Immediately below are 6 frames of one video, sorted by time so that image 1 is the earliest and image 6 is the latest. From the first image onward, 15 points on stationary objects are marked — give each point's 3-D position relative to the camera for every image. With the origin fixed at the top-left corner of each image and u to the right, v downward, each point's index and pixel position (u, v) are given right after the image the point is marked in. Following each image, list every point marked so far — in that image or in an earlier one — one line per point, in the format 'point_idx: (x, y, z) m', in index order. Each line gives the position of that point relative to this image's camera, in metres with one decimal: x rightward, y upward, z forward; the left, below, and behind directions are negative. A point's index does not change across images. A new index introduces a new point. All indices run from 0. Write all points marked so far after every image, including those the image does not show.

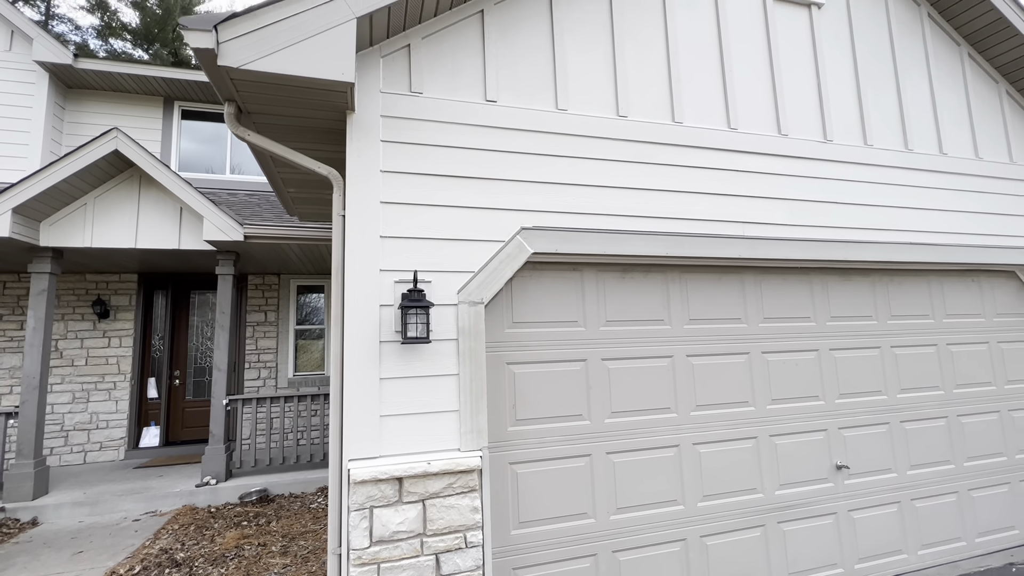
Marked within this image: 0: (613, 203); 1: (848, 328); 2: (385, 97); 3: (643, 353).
0: (+0.6, +0.5, +2.9) m
1: (+2.4, -0.3, +3.5) m
2: (-0.7, +1.0, +2.6) m
3: (+0.8, -0.4, +3.0) m
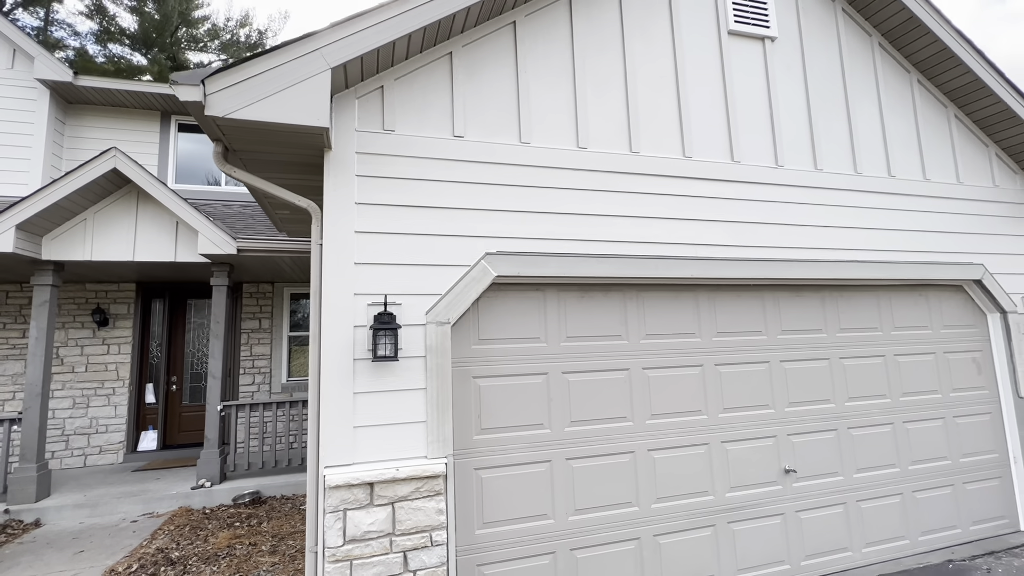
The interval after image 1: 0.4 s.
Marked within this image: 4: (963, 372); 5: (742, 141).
0: (+0.4, +0.4, +3.2) m
1: (+2.2, -0.4, +3.8) m
2: (-0.9, +0.9, +2.9) m
3: (+0.6, -0.5, +3.3) m
4: (+3.9, -0.7, +4.3) m
5: (+1.8, +1.1, +3.7) m
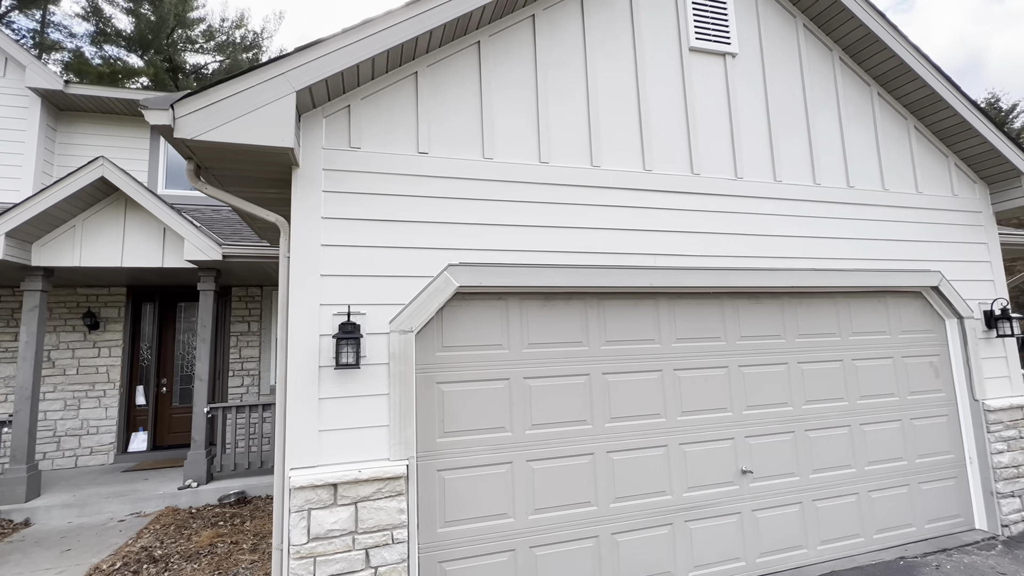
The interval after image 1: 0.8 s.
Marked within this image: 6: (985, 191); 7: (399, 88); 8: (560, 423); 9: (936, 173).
0: (+0.1, +0.3, +3.3) m
1: (+2.0, -0.5, +3.9) m
2: (-1.1, +0.8, +3.0) m
3: (+0.3, -0.6, +3.4) m
4: (+3.7, -0.8, +4.4) m
5: (+1.5, +1.1, +3.9) m
6: (+4.7, +1.0, +4.8) m
7: (-0.7, +1.3, +3.2) m
8: (+0.3, -0.9, +3.3) m
9: (+4.1, +1.1, +4.7) m
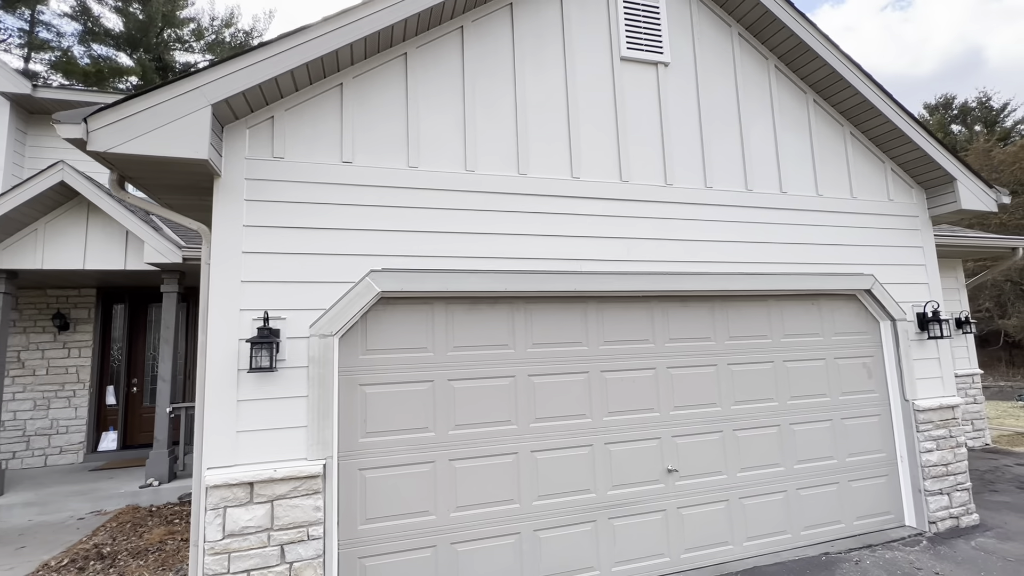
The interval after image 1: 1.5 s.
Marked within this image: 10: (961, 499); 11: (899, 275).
0: (-0.4, +0.3, +3.4) m
1: (+1.4, -0.5, +4.0) m
2: (-1.7, +0.8, +3.1) m
3: (-0.2, -0.6, +3.5) m
4: (+3.2, -0.8, +4.5) m
5: (+1.0, +1.0, +4.0) m
6: (+4.2, +0.9, +4.9) m
7: (-1.3, +1.3, +3.3) m
8: (-0.2, -1.0, +3.5) m
9: (+3.5, +1.1, +4.8) m
10: (+4.1, -2.0, +4.5) m
11: (+3.7, +0.1, +4.7) m
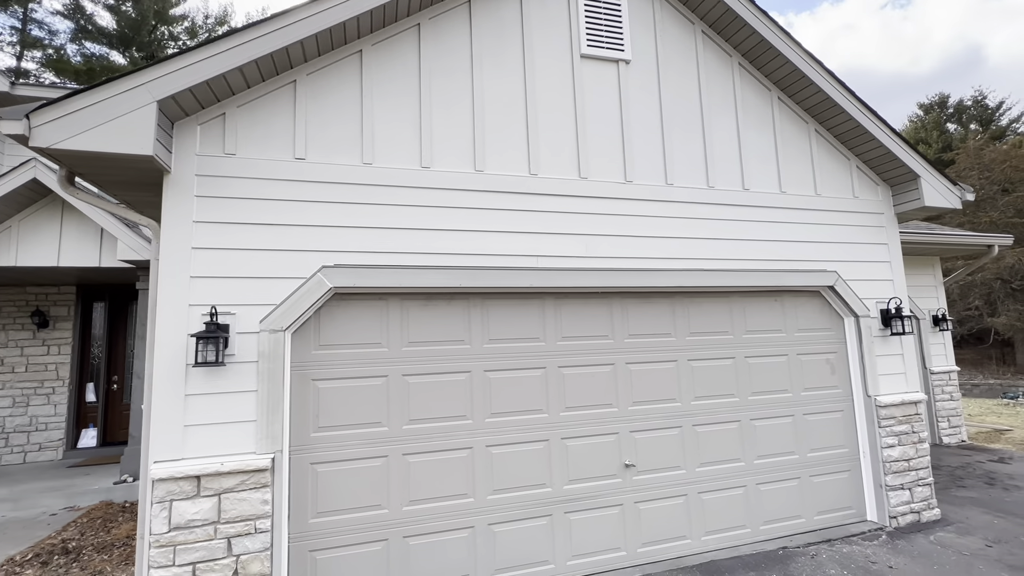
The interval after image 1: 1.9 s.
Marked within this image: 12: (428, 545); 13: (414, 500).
0: (-0.7, +0.3, +3.5) m
1: (+1.1, -0.5, +4.1) m
2: (-2.0, +0.8, +3.1) m
3: (-0.5, -0.6, +3.5) m
4: (+2.8, -0.8, +4.6) m
5: (+0.6, +1.1, +4.0) m
6: (+3.8, +1.0, +5.0) m
7: (-1.6, +1.3, +3.3) m
8: (-0.5, -0.9, +3.5) m
9: (+3.2, +1.1, +4.8) m
10: (+3.8, -1.9, +4.5) m
11: (+3.4, +0.2, +4.7) m
12: (-0.6, -1.8, +3.4) m
13: (-0.7, -1.5, +3.4) m
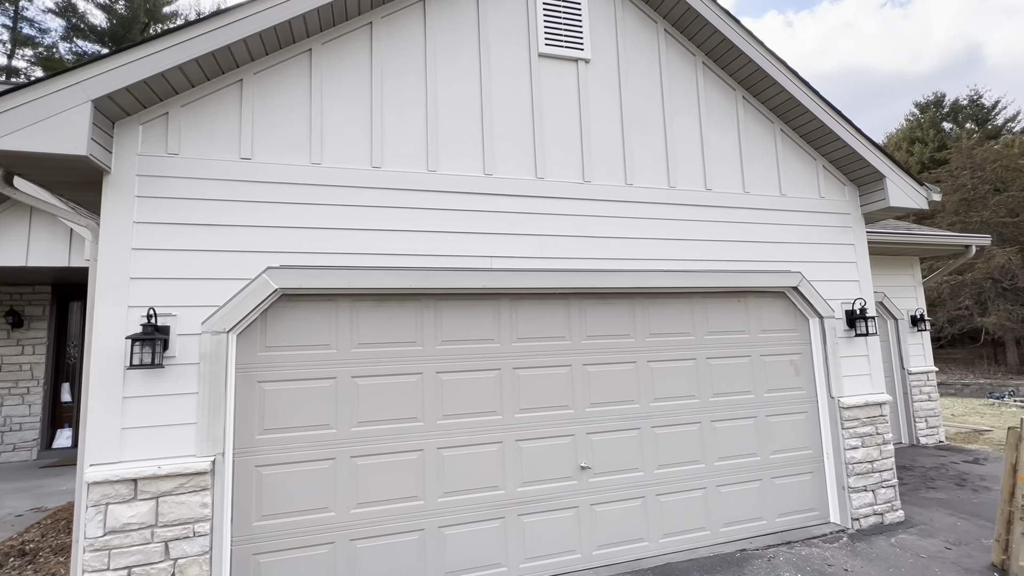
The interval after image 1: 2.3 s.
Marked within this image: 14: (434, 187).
0: (-1.1, +0.3, +3.4) m
1: (+0.8, -0.5, +4.0) m
2: (-2.4, +0.8, +3.1) m
3: (-0.9, -0.6, +3.5) m
4: (+2.5, -0.8, +4.5) m
5: (+0.3, +1.1, +4.0) m
6: (+3.5, +1.0, +4.9) m
7: (-2.0, +1.3, +3.3) m
8: (-0.9, -0.9, +3.5) m
9: (+2.8, +1.1, +4.8) m
10: (+3.5, -1.9, +4.5) m
11: (+3.1, +0.2, +4.7) m
12: (-0.9, -1.8, +3.3) m
13: (-1.0, -1.5, +3.3) m
14: (-0.6, +0.8, +3.6) m
